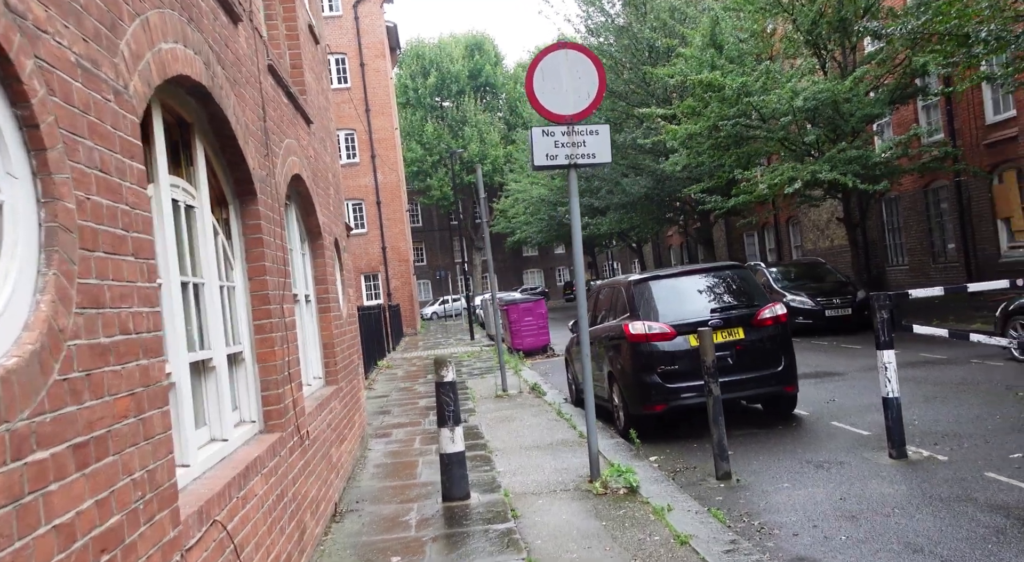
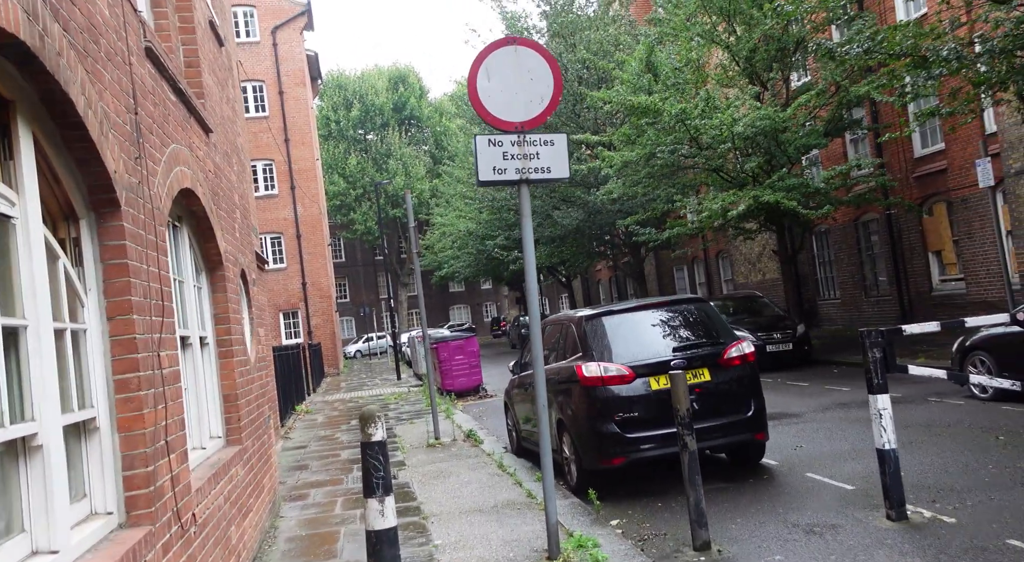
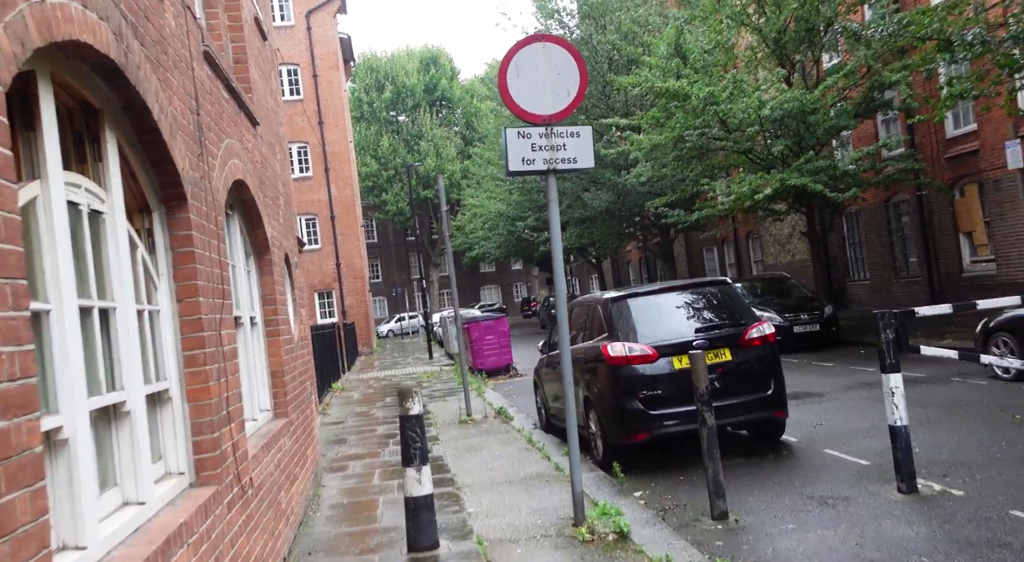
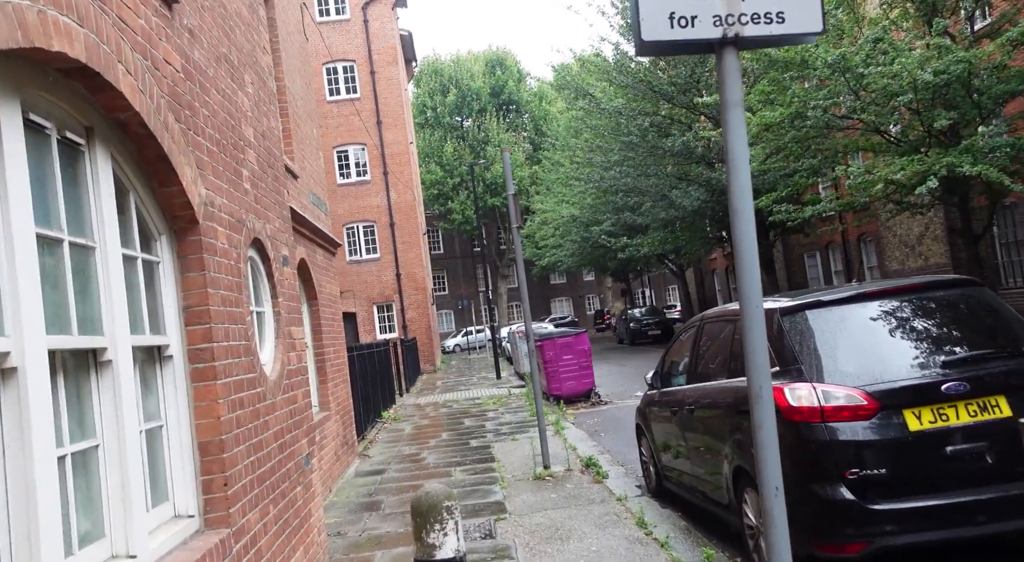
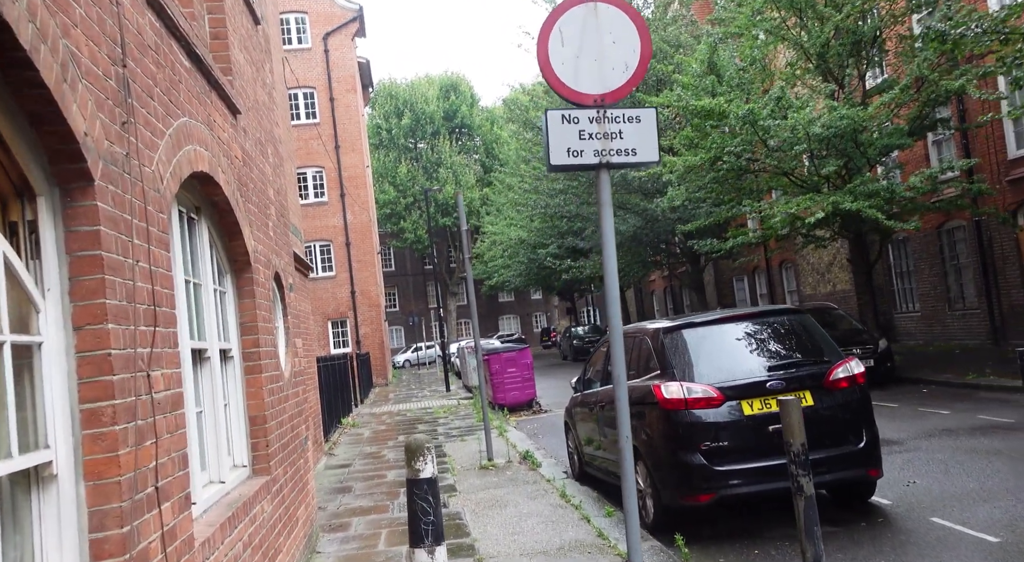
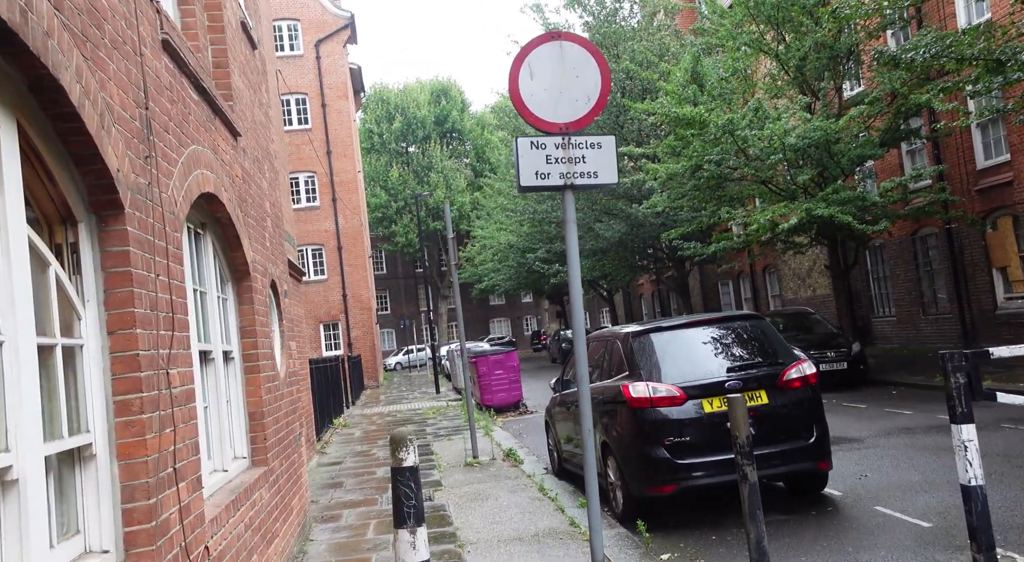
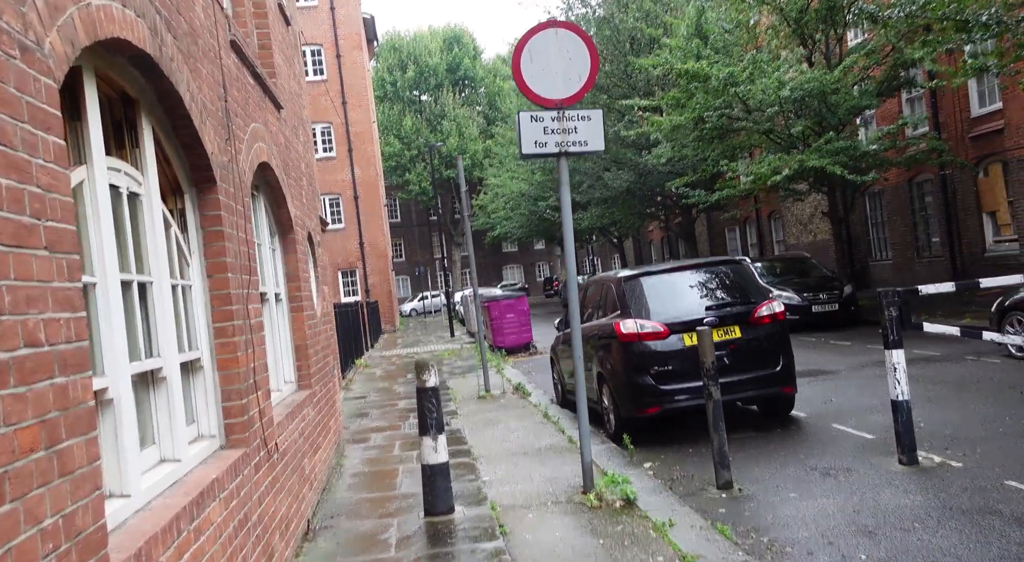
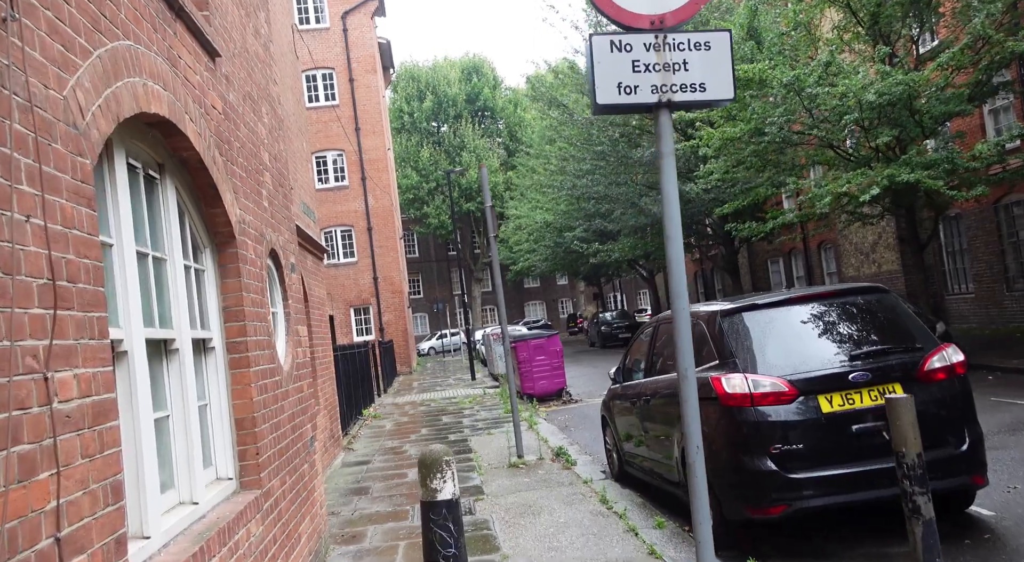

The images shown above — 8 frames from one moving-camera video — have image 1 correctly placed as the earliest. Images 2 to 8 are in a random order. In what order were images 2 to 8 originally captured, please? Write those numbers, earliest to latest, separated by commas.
7, 3, 2, 6, 5, 8, 4
